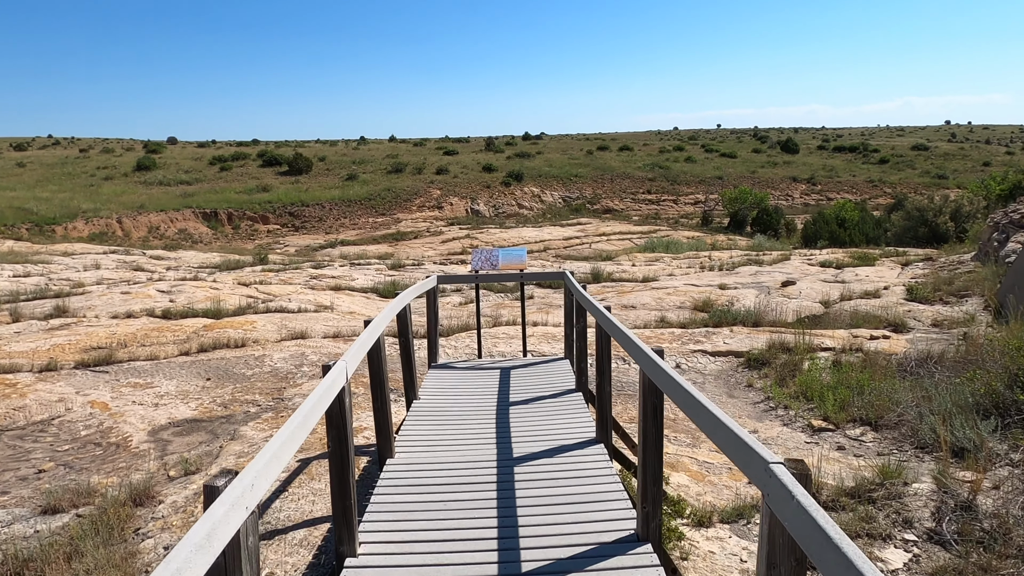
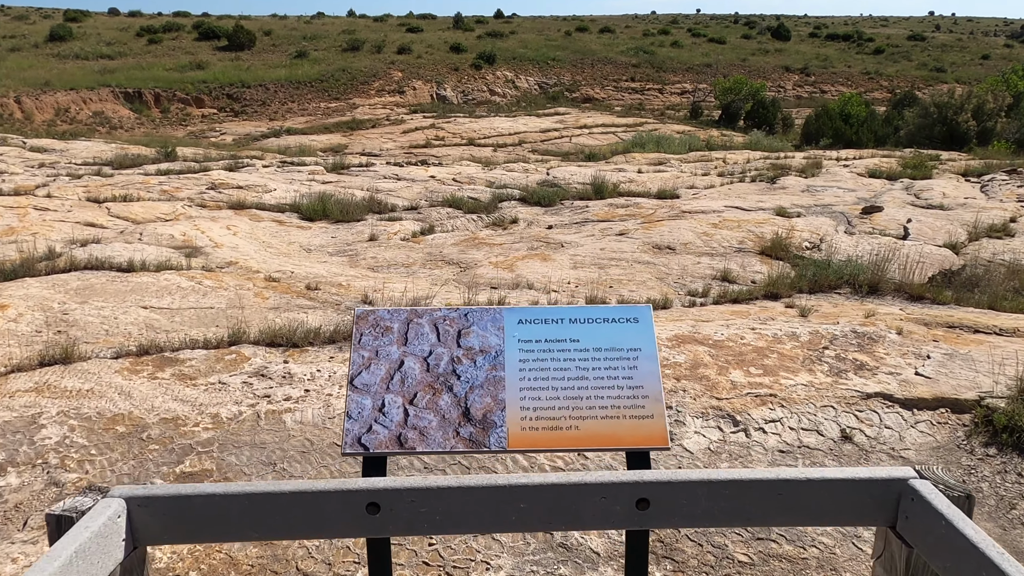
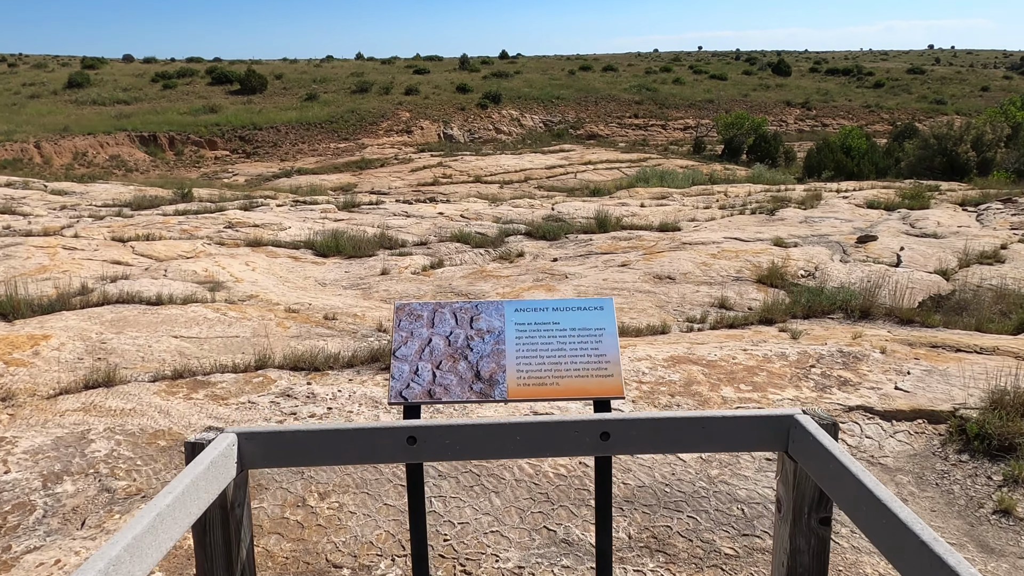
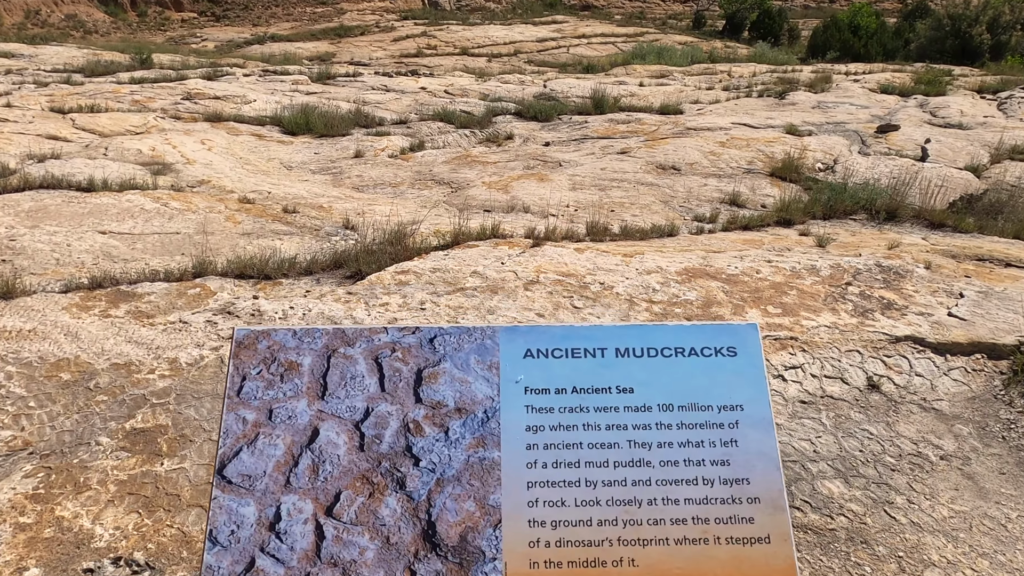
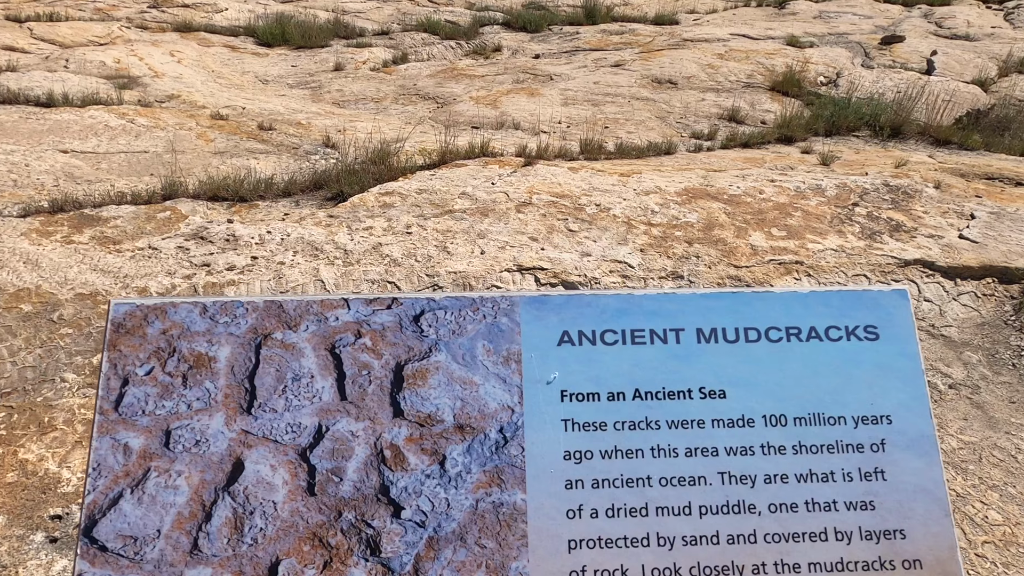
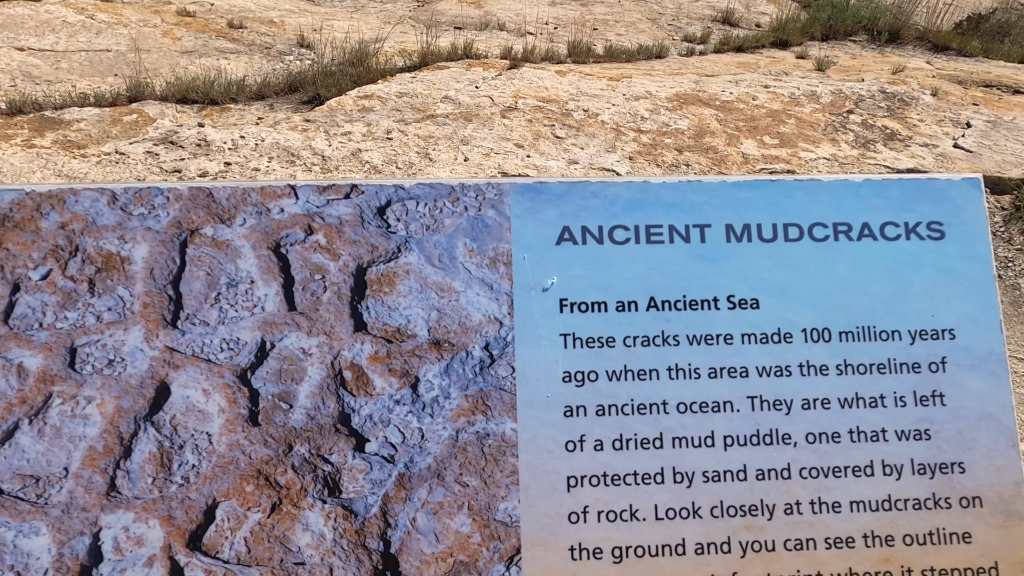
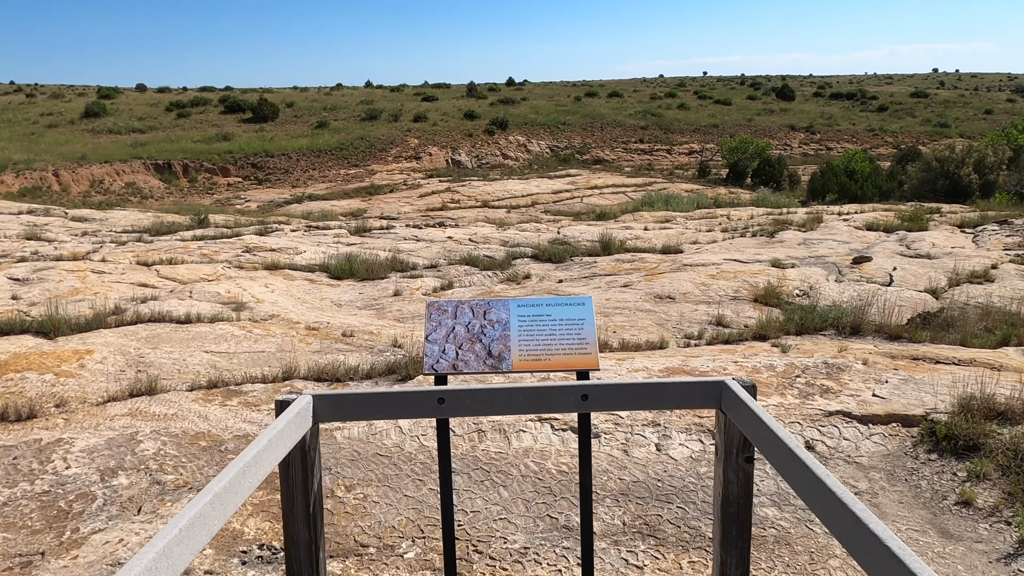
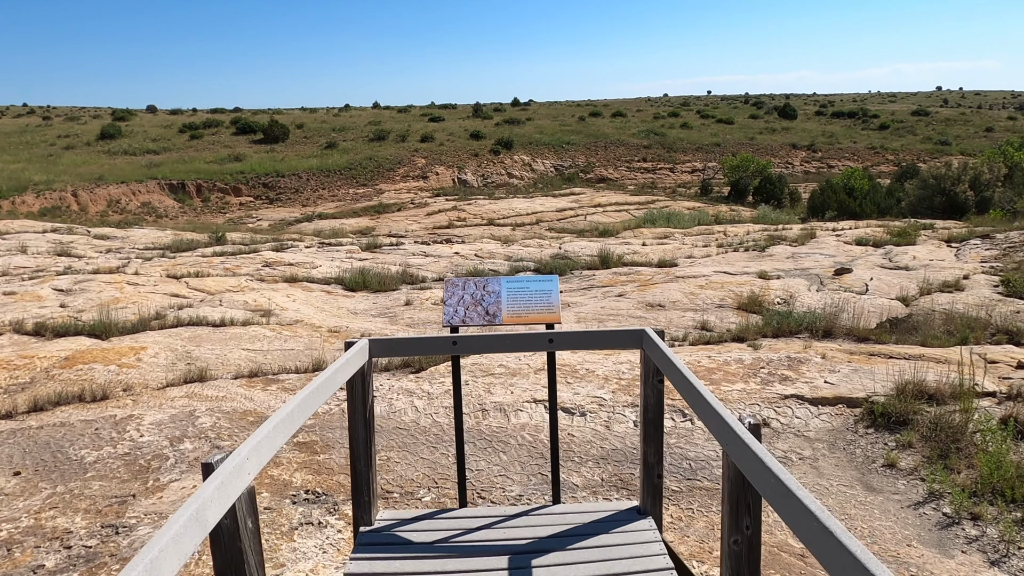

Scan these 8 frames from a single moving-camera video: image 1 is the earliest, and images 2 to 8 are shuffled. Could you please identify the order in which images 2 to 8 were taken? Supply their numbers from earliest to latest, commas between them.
8, 7, 3, 2, 4, 5, 6
